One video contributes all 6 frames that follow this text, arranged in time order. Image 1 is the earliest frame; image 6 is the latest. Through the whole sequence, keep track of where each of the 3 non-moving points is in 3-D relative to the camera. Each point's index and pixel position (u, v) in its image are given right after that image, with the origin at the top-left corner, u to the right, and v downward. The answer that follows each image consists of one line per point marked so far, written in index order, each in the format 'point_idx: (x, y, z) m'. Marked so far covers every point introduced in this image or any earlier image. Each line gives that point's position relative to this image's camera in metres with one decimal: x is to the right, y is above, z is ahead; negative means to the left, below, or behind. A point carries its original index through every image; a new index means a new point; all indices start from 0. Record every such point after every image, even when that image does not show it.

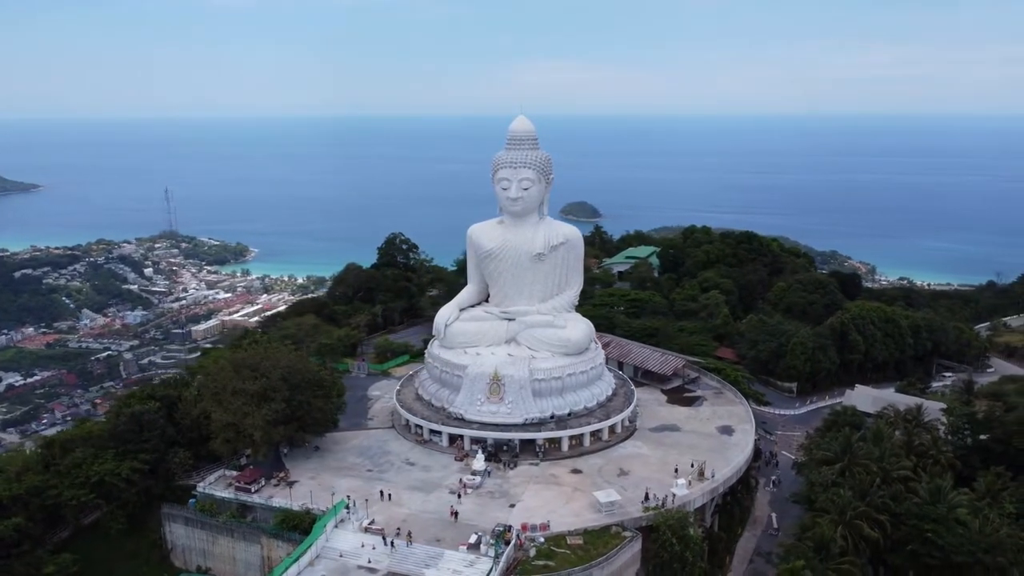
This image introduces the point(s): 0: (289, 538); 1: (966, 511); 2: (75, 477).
0: (-5.0, -5.6, +16.8) m
1: (+11.4, -5.6, +18.8) m
2: (-10.4, -4.5, +17.9) m
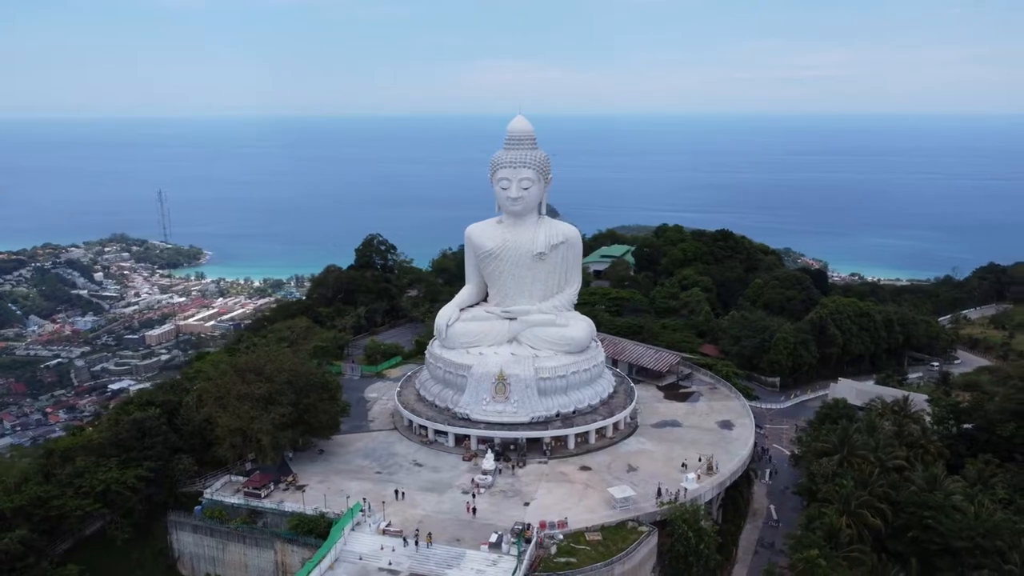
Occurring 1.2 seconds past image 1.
0: (-4.6, -5.6, +16.6) m
1: (+11.6, -5.4, +19.4) m
2: (-10.1, -4.6, +17.4) m
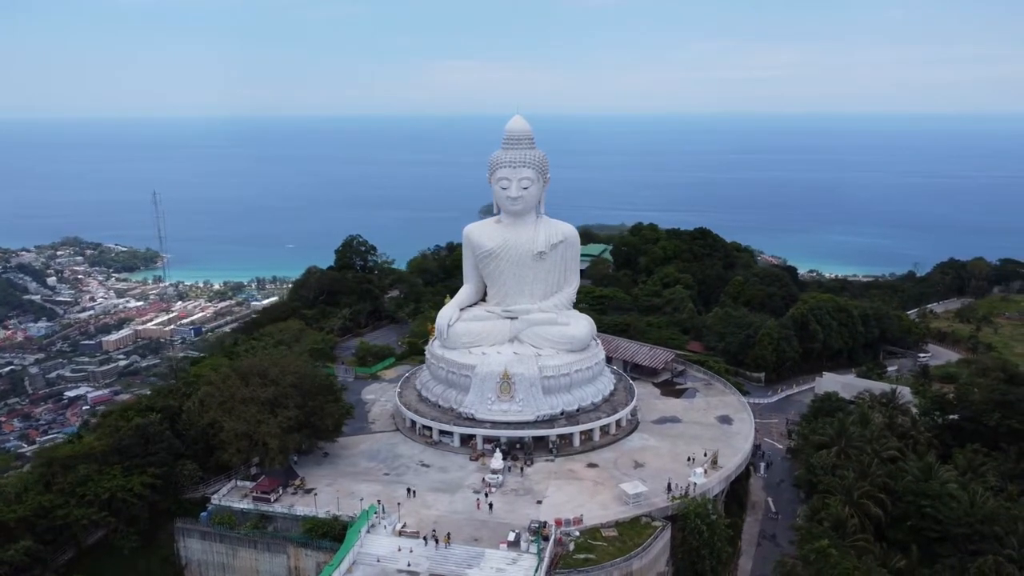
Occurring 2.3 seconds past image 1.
0: (-4.2, -5.7, +16.4) m
1: (+11.9, -5.3, +20.0) m
2: (-9.8, -4.7, +17.0) m
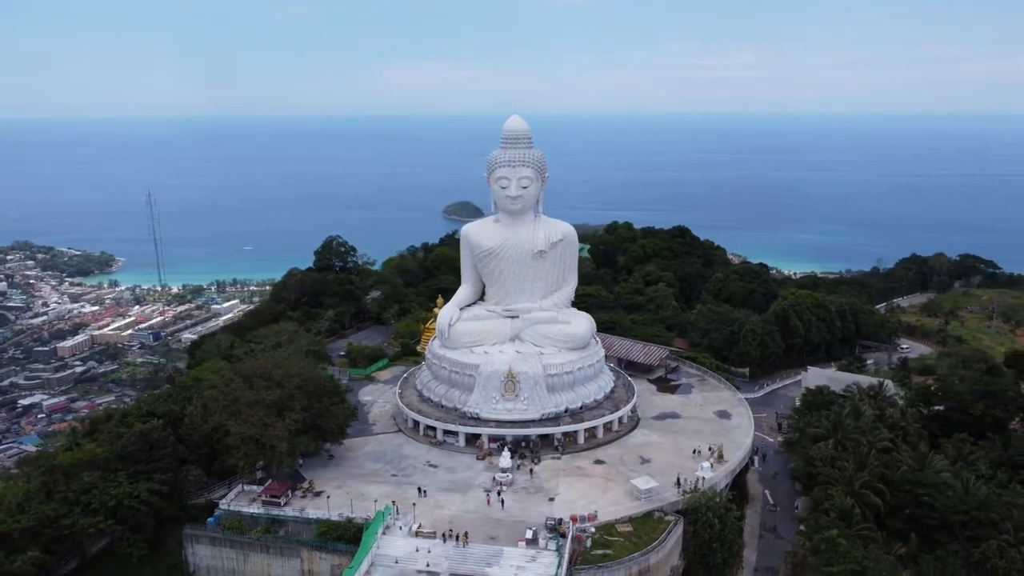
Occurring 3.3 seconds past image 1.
0: (-3.9, -5.7, +16.3) m
1: (+12.0, -5.1, +20.5) m
2: (-9.4, -4.8, +16.6) m
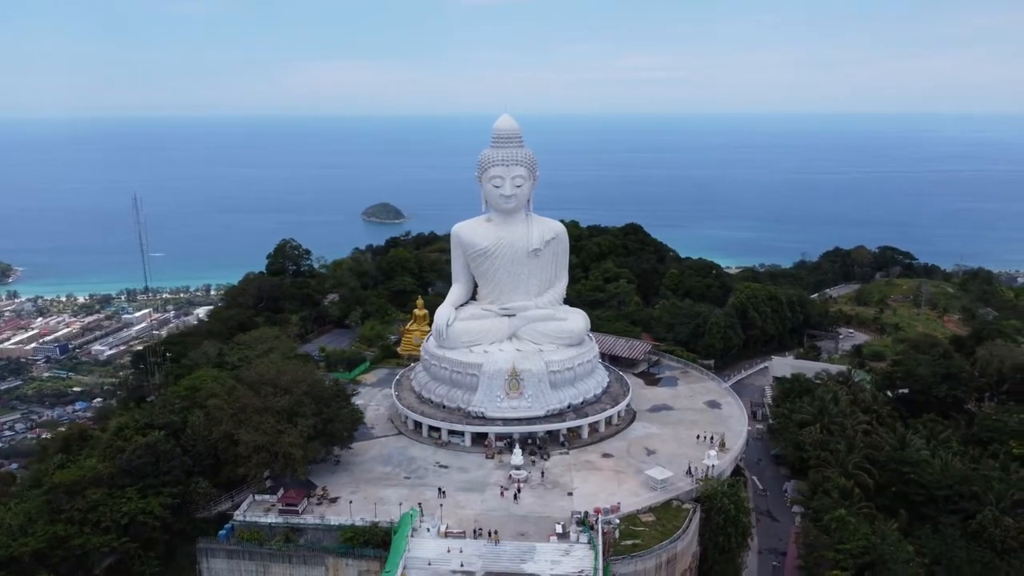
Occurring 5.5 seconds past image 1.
0: (-3.2, -5.7, +16.0) m
1: (+12.2, -4.8, +21.8) m
2: (-8.8, -4.9, +15.8) m
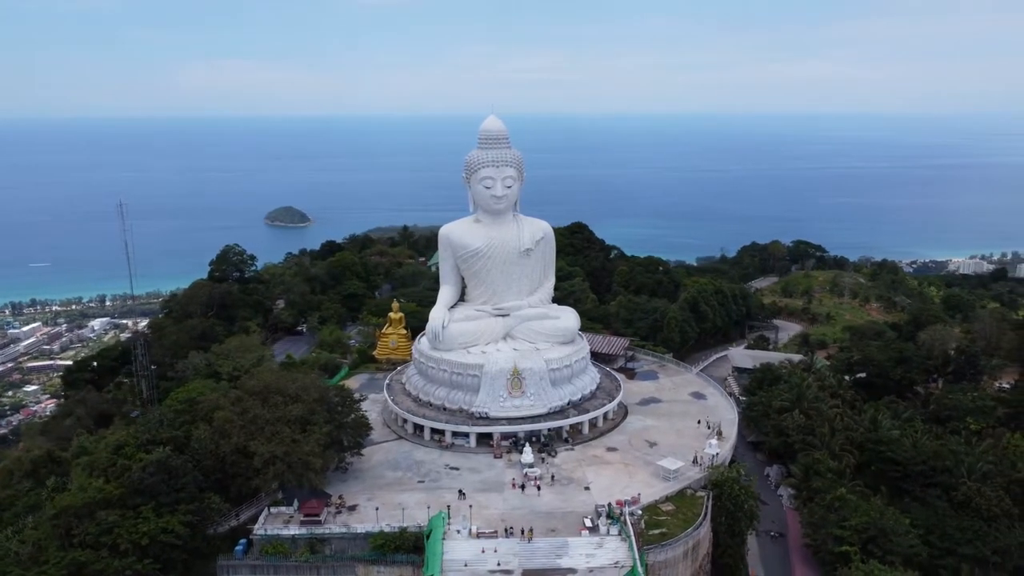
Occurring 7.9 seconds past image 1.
0: (-2.5, -5.8, +15.9) m
1: (+12.2, -4.5, +23.3) m
2: (-8.0, -5.2, +15.1) m
